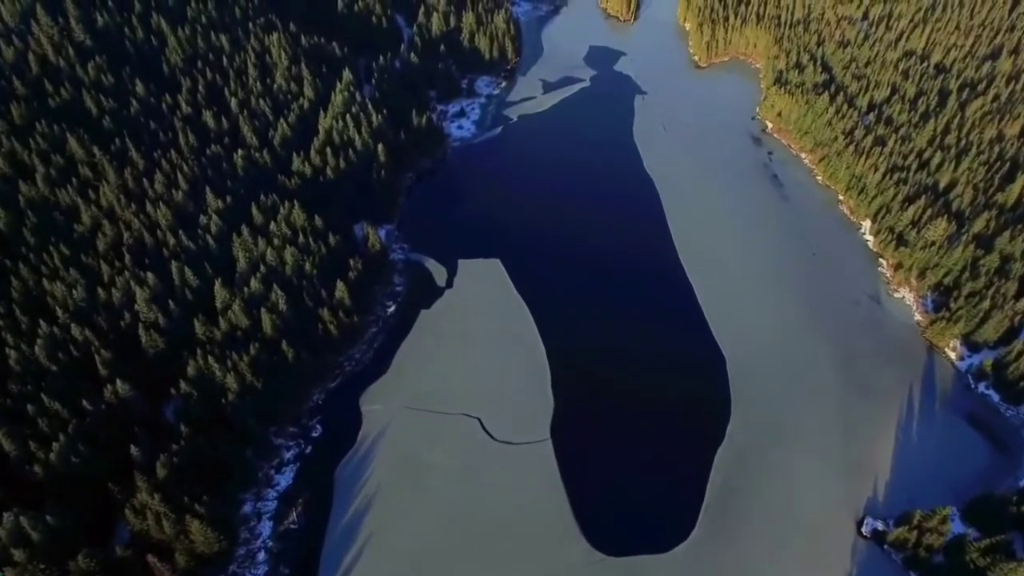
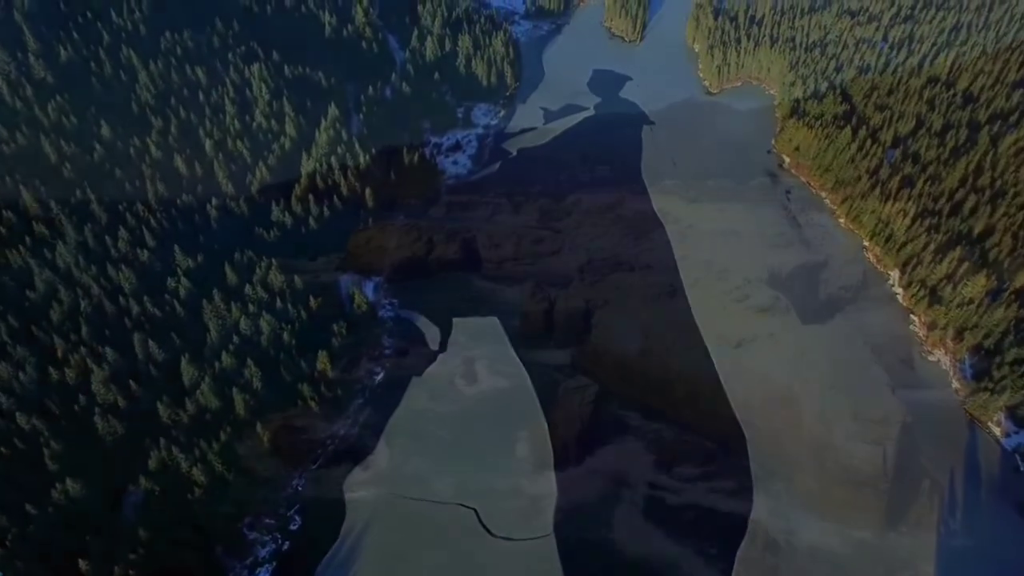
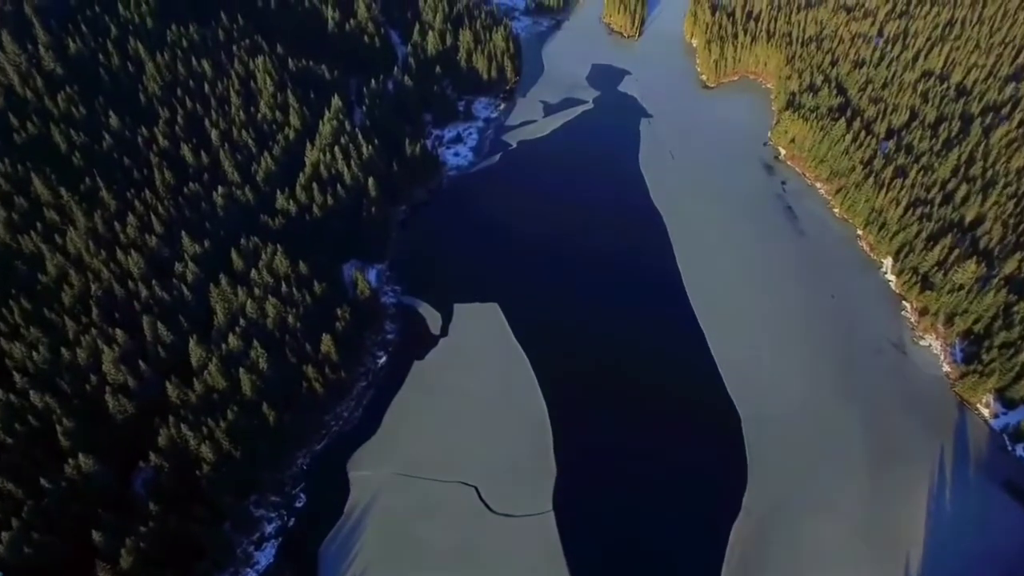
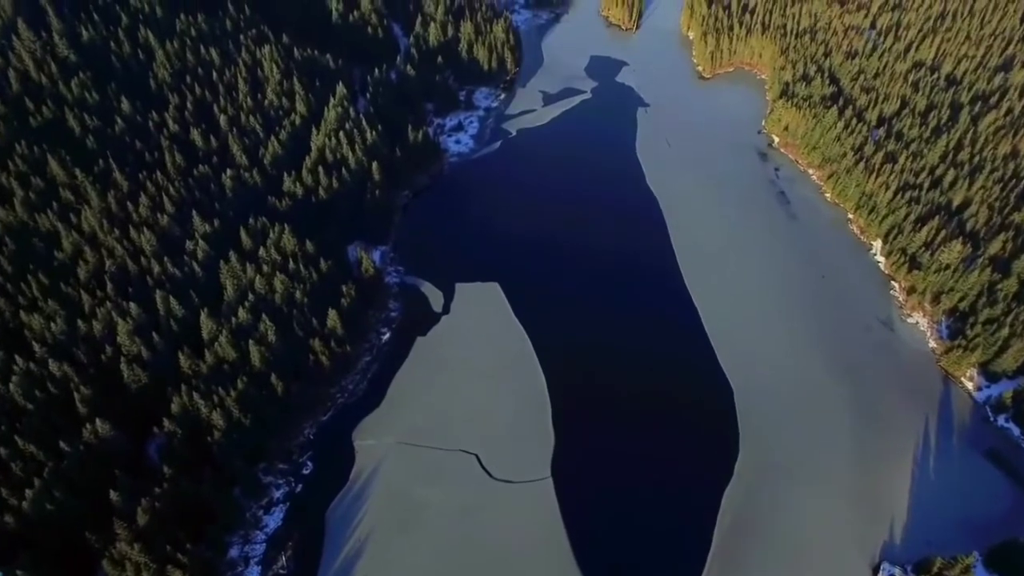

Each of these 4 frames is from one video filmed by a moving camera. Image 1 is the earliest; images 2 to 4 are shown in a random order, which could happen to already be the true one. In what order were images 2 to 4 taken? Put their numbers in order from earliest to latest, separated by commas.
4, 3, 2
